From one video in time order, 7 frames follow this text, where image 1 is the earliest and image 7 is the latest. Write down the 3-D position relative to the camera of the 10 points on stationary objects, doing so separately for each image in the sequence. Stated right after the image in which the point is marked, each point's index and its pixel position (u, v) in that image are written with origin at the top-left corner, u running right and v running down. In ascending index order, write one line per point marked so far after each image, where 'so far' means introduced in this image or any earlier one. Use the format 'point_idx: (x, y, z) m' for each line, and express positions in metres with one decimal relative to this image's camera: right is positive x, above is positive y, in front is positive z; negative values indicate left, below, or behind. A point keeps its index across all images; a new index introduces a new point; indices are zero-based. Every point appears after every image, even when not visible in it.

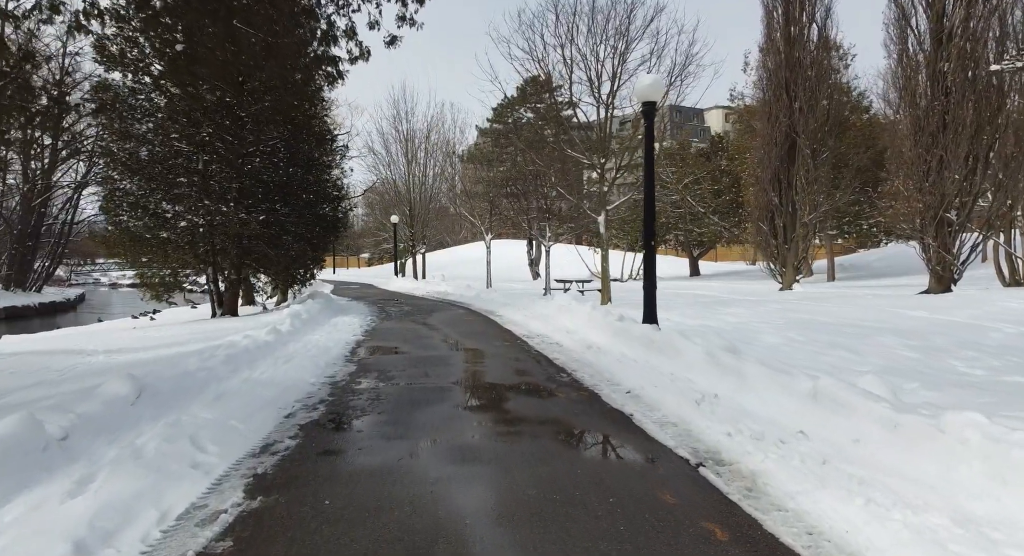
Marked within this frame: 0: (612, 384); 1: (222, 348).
0: (+1.0, -1.0, +6.7) m
1: (-3.4, -0.8, +8.1) m
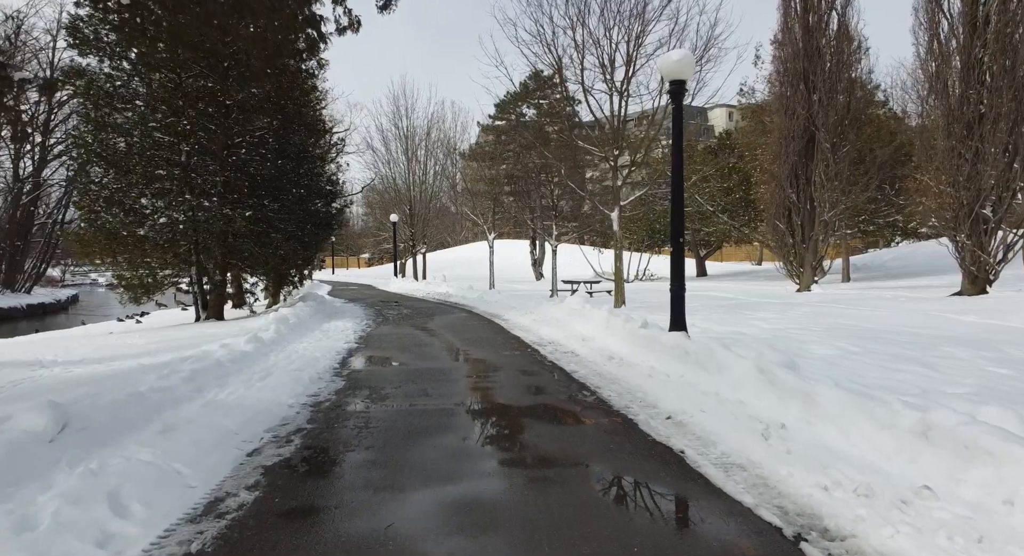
0: (+1.1, -1.1, +5.7) m
1: (-3.3, -0.8, +7.1) m
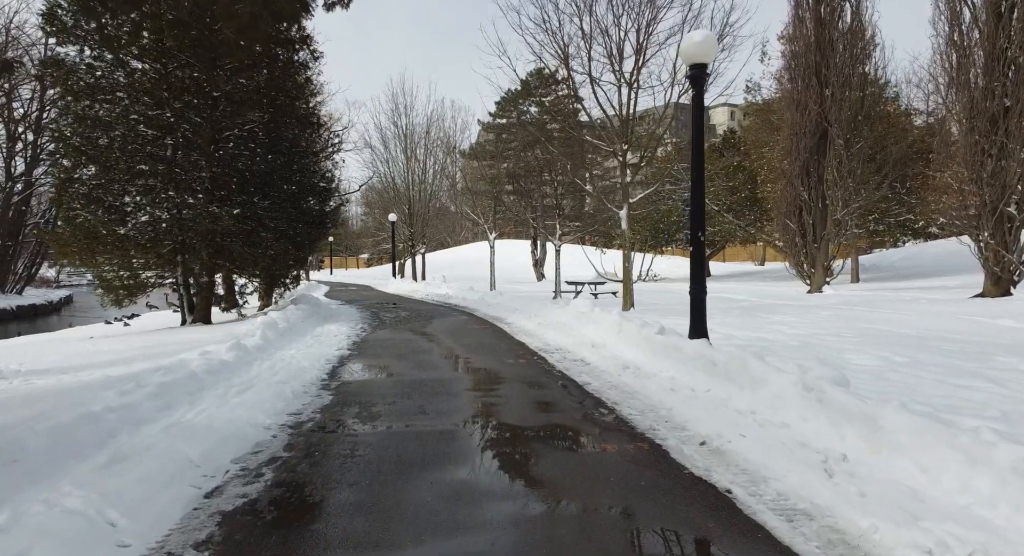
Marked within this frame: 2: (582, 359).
0: (+1.2, -1.1, +4.9) m
1: (-3.3, -0.9, +6.3) m
2: (+0.9, -1.0, +8.4) m
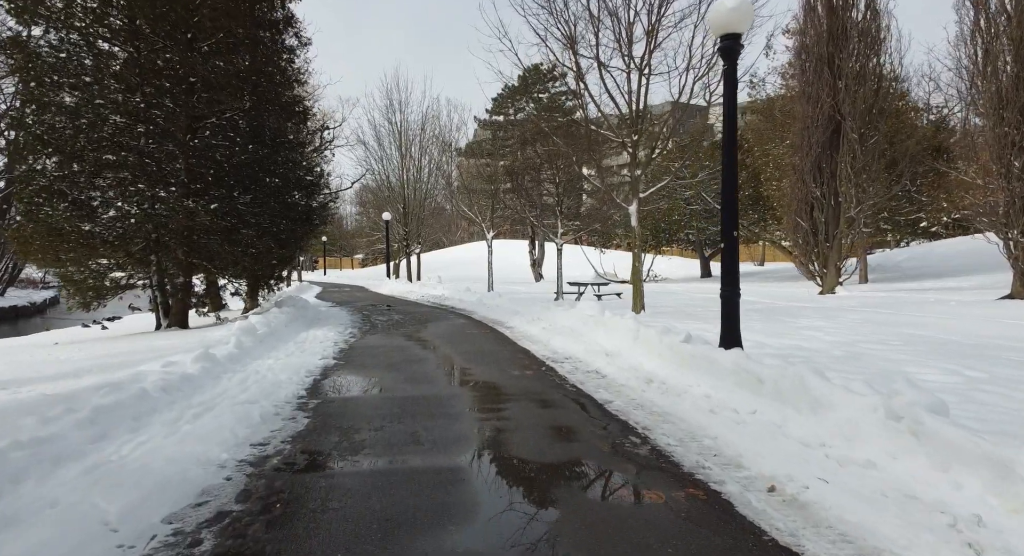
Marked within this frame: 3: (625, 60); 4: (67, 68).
0: (+1.3, -1.1, +4.0) m
1: (-3.2, -0.9, +5.3) m
2: (+0.9, -1.0, +7.4) m
3: (+2.0, +3.9, +12.2) m
4: (-7.2, +3.4, +11.2) m
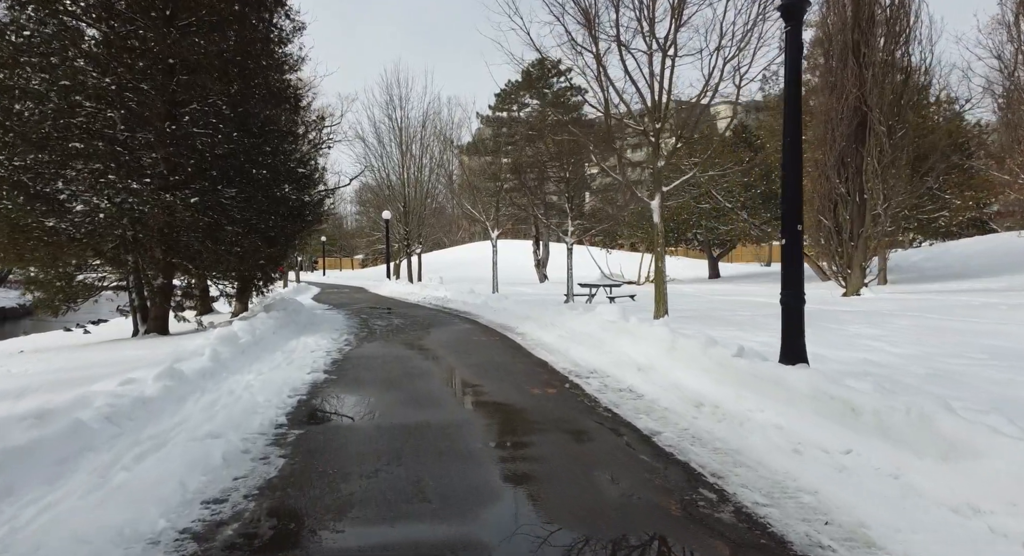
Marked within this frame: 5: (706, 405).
0: (+1.4, -1.1, +2.9) m
1: (-3.0, -0.9, +4.2) m
2: (+1.1, -1.0, +6.3) m
3: (+2.2, +3.8, +11.1) m
4: (-7.0, +3.4, +10.1) m
5: (+1.5, -1.0, +5.5) m
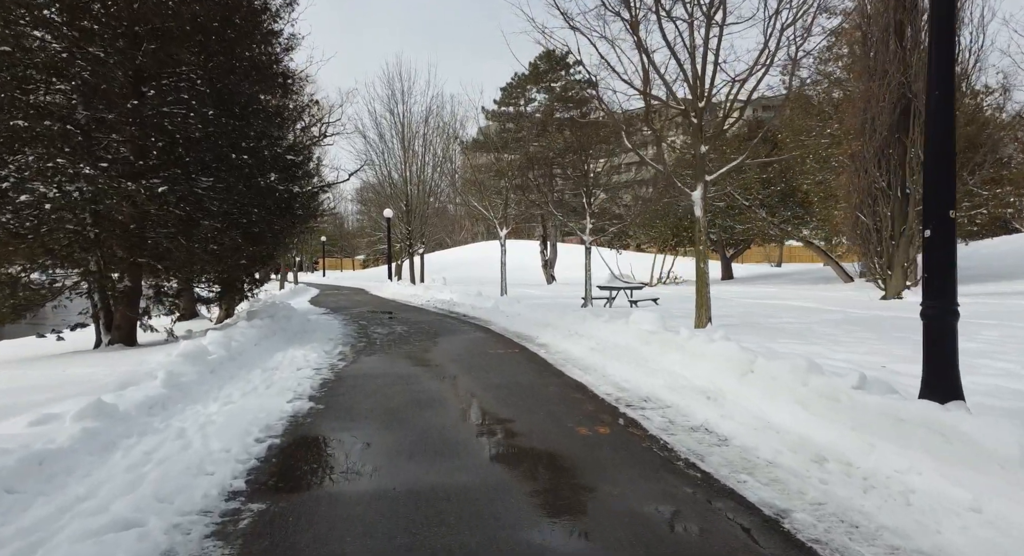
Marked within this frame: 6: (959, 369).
0: (+1.7, -1.1, +1.3) m
1: (-2.7, -0.9, +2.7) m
2: (+1.4, -1.1, +4.8) m
3: (+2.5, +3.8, +9.5) m
4: (-6.8, +3.3, +8.6) m
5: (+1.8, -1.0, +3.9) m
6: (+3.9, -0.8, +5.9) m
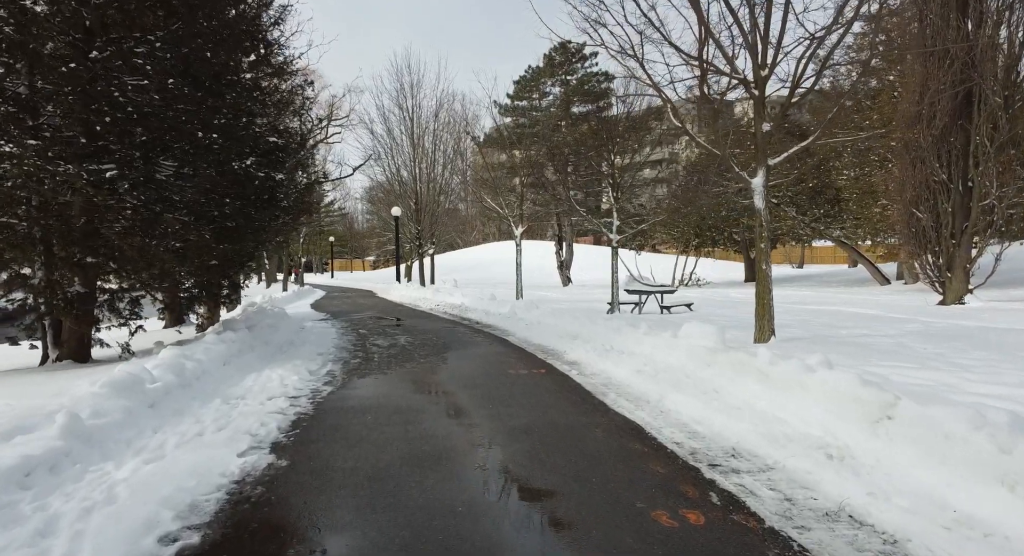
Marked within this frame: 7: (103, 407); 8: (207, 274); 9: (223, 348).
0: (+1.9, -1.2, -0.4) m
1: (-2.5, -1.0, +1.1) m
2: (+1.6, -1.1, +3.1) m
3: (+2.8, +3.8, +7.8) m
4: (-6.5, +3.3, +7.0) m
5: (+2.0, -1.1, +2.2) m
6: (+4.1, -0.8, +4.1) m
7: (-2.8, -0.9, +4.8) m
8: (-4.2, 0.0, +9.5) m
9: (-3.2, -0.8, +7.6) m
